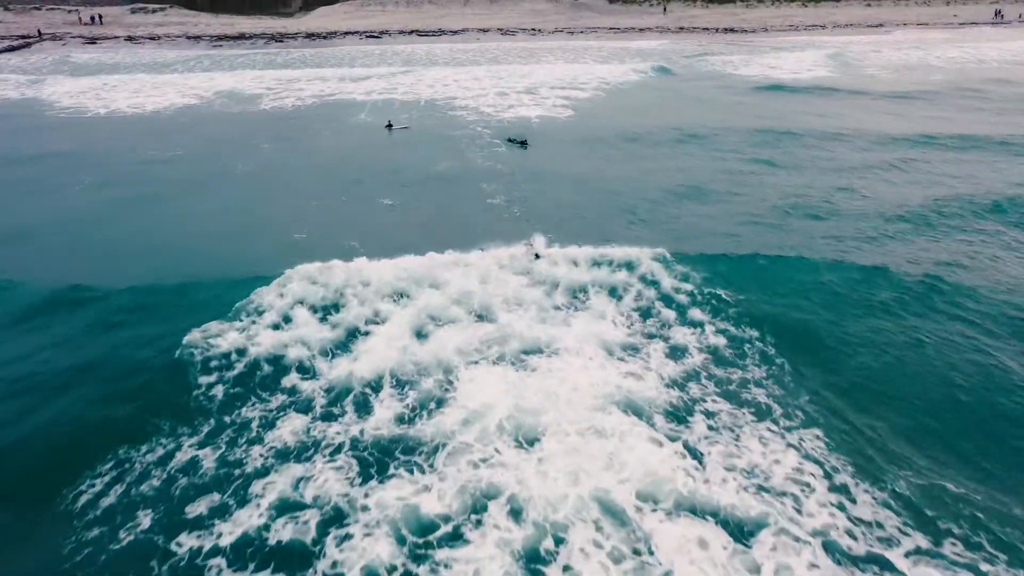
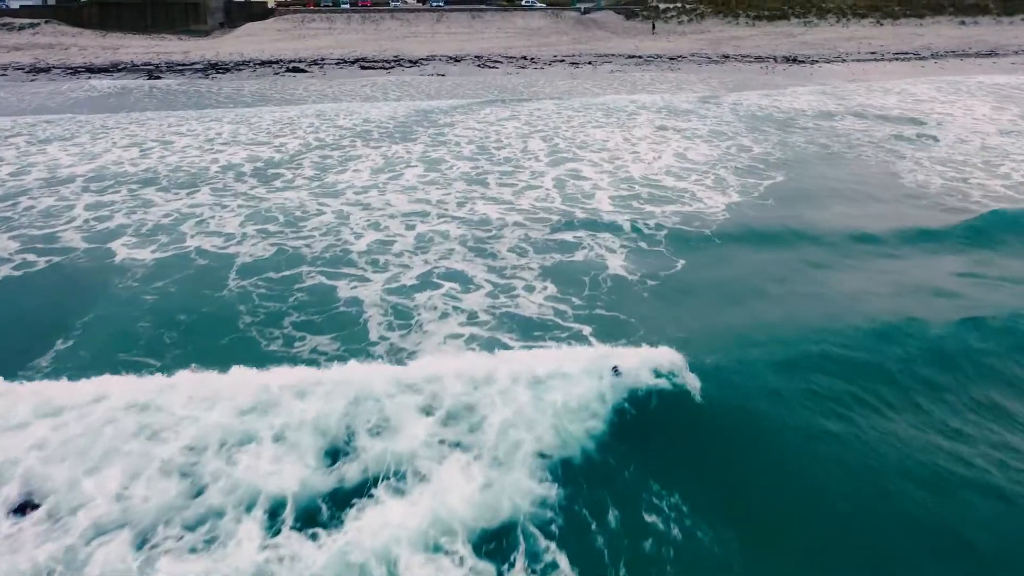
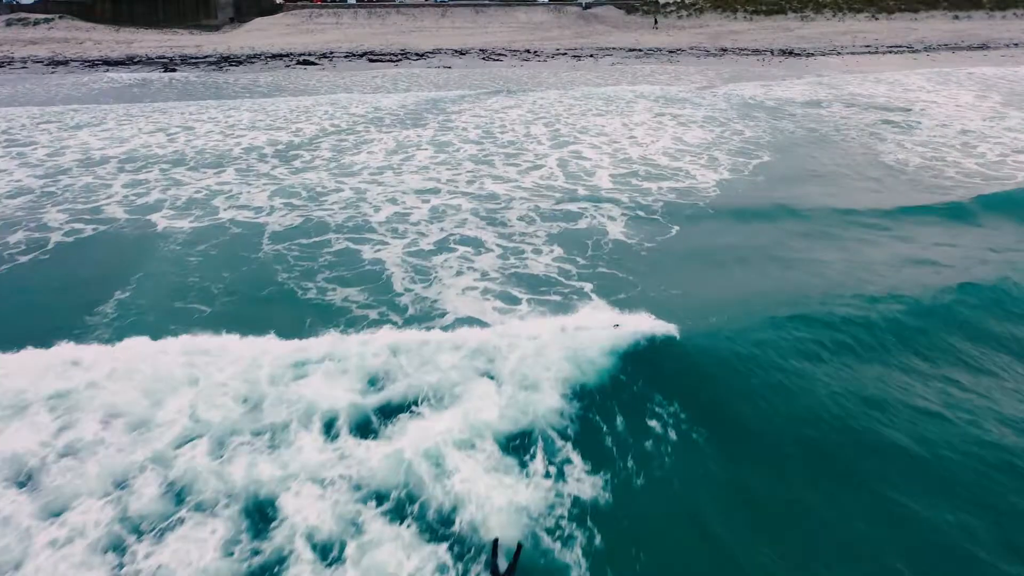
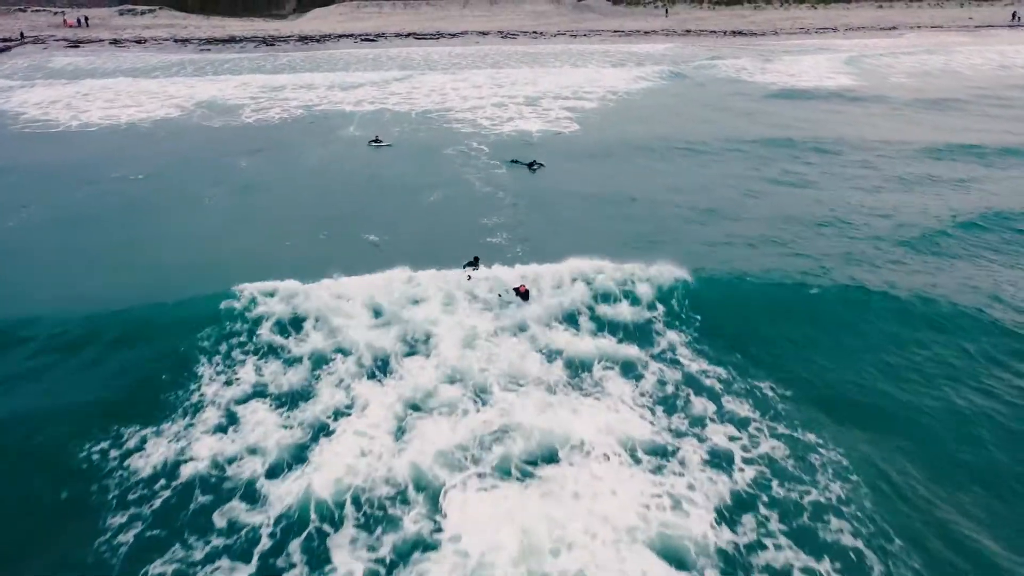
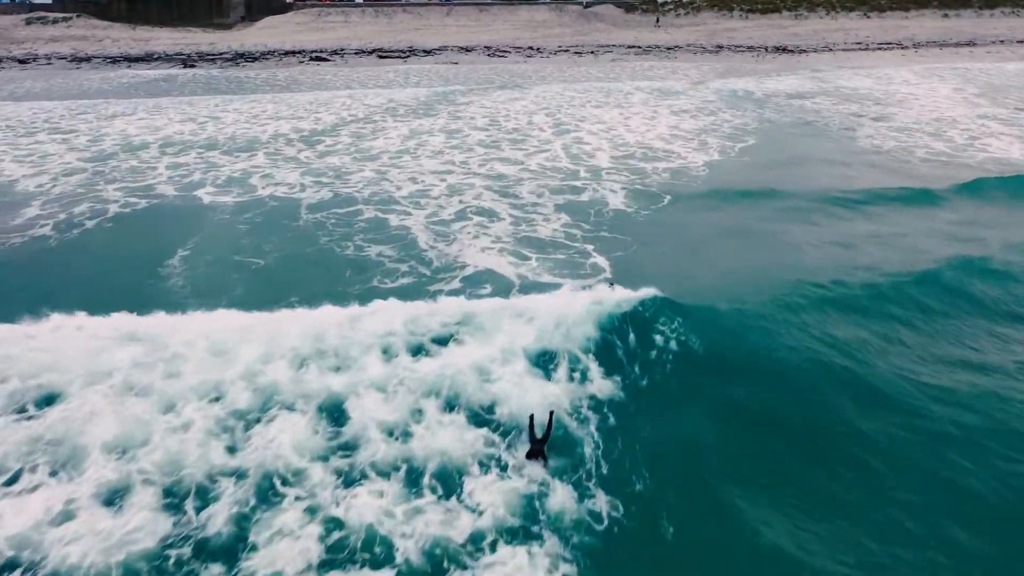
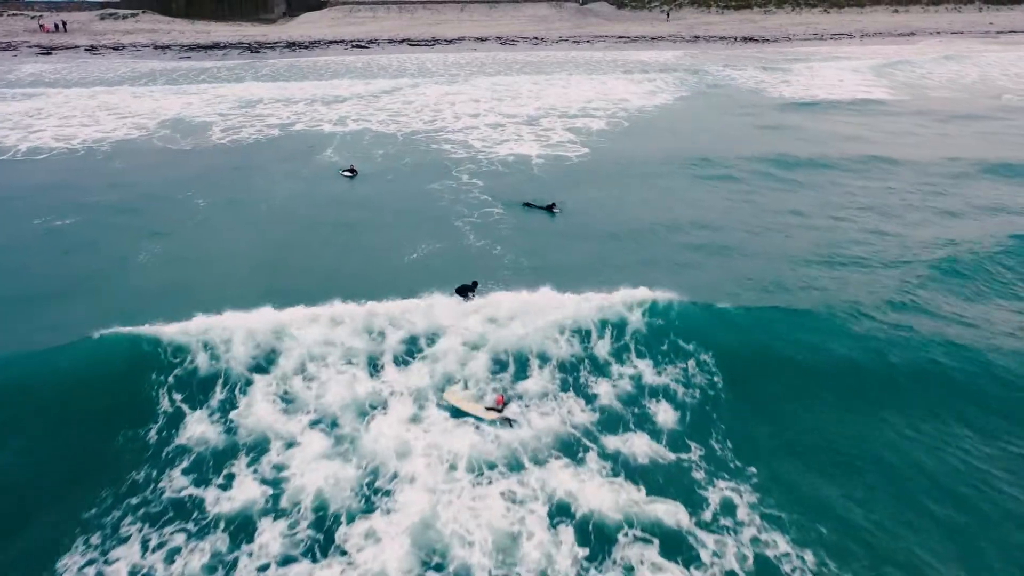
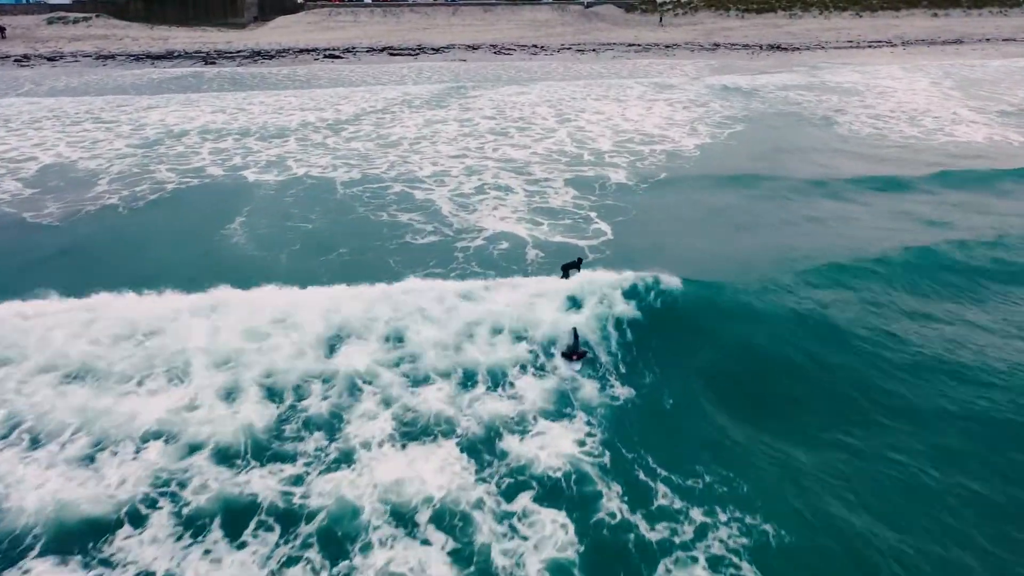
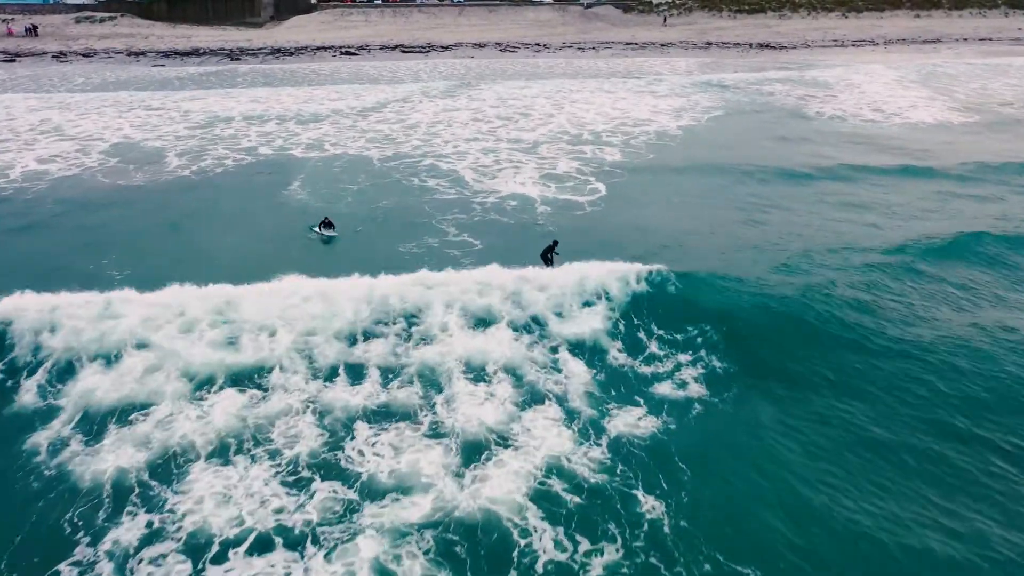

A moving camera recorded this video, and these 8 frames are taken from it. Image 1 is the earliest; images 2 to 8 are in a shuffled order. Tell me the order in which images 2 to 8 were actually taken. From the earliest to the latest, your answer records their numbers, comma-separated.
4, 6, 8, 7, 5, 3, 2
